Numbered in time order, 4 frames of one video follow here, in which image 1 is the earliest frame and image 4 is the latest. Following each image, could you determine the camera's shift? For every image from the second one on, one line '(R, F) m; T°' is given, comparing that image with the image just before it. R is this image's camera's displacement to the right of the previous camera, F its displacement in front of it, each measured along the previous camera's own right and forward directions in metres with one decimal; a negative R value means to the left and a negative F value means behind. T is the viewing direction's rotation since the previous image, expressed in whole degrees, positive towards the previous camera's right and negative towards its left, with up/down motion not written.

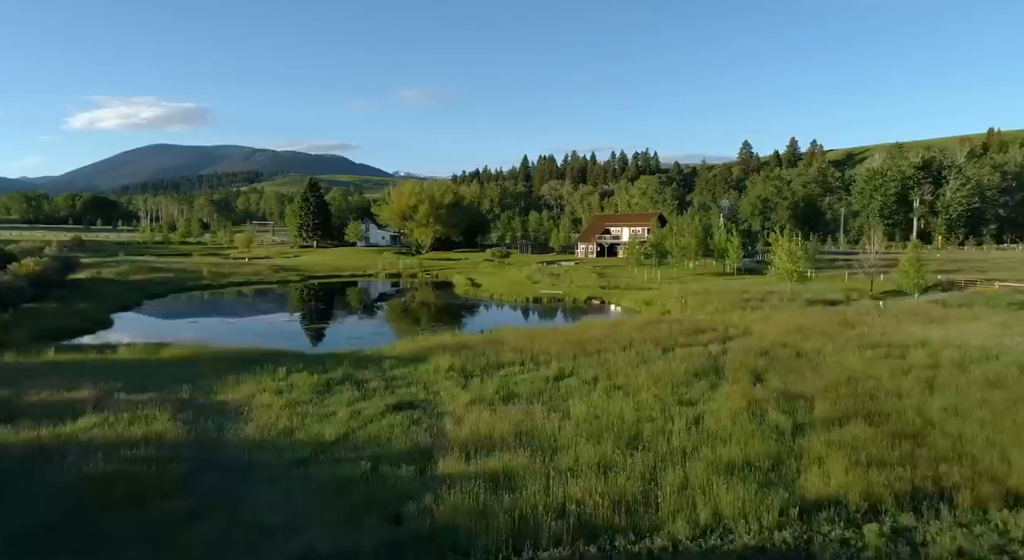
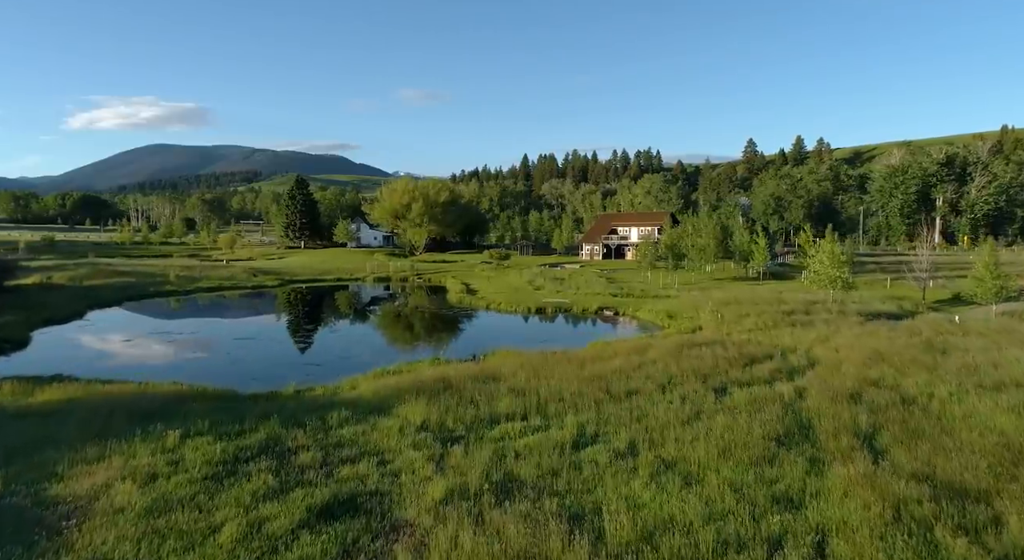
(0.0, +5.4) m; 0°
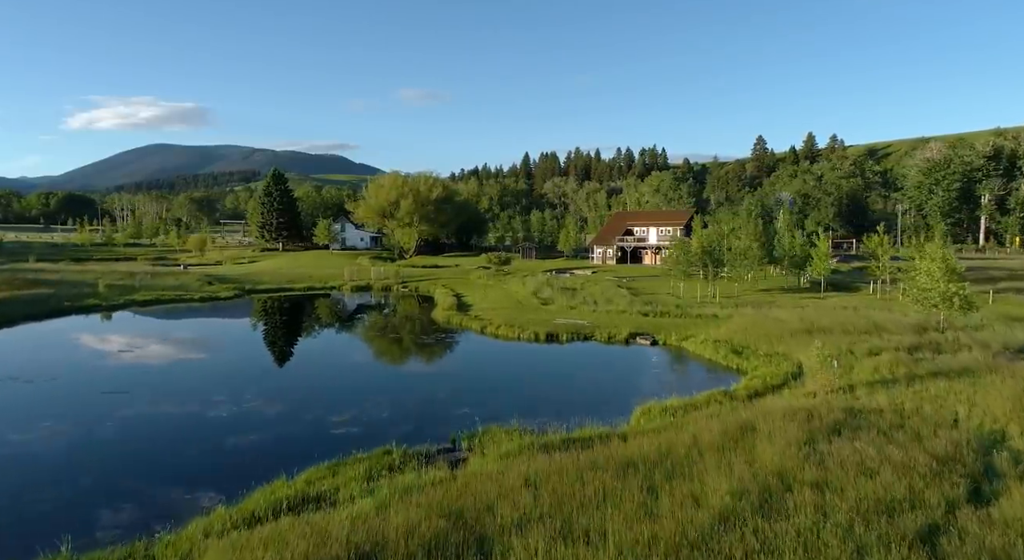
(-0.1, +9.0) m; 0°
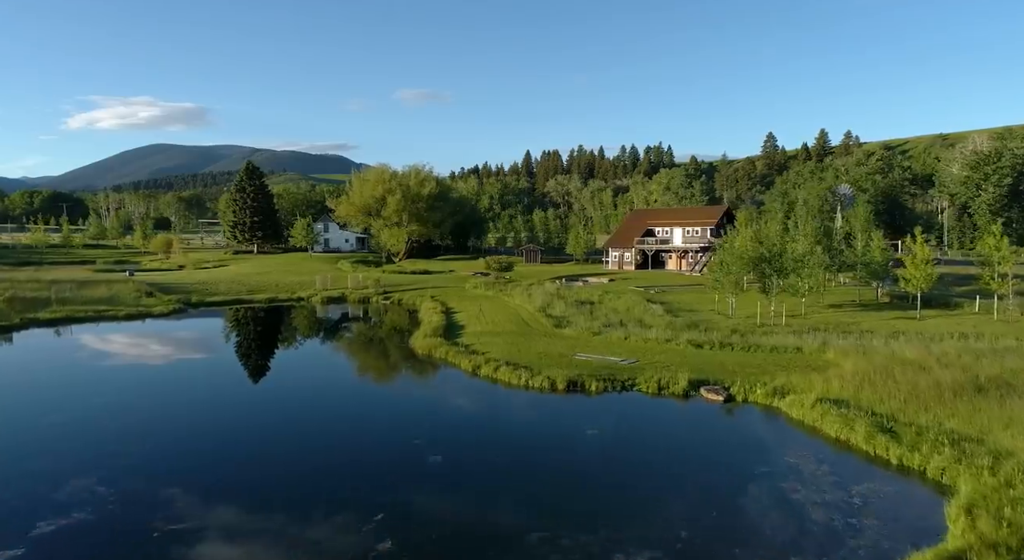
(-0.1, +8.8) m; 0°
